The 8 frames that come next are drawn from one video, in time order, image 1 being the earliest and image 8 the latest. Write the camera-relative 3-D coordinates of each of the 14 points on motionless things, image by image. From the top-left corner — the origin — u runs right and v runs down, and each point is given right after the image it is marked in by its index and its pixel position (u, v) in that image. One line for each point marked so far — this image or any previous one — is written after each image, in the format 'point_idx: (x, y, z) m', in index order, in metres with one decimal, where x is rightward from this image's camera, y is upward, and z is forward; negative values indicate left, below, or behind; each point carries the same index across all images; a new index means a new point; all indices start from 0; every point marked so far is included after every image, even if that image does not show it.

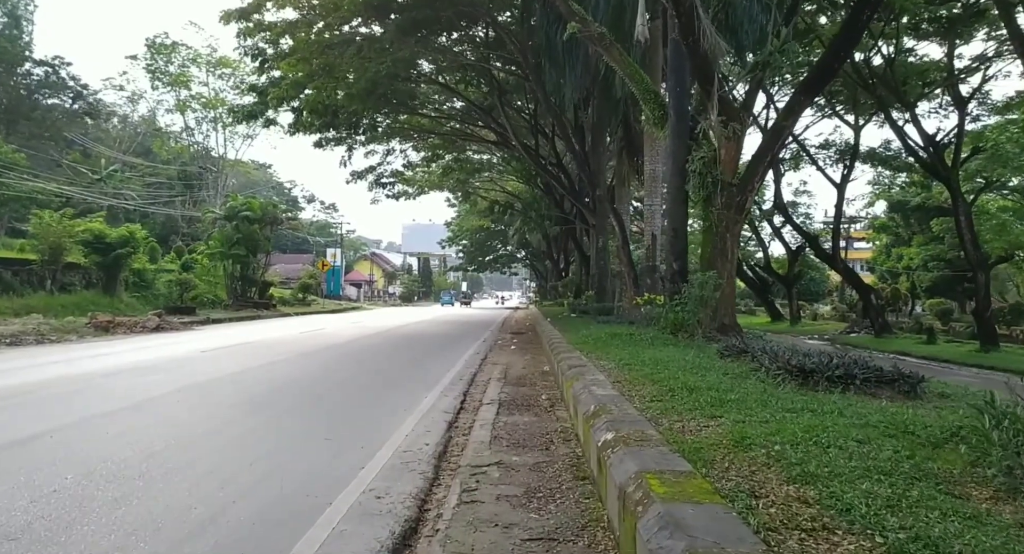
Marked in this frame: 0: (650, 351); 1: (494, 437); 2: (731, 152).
0: (+1.9, -1.0, +8.6) m
1: (-0.2, -1.4, +5.7) m
2: (+3.6, +2.0, +10.4) m
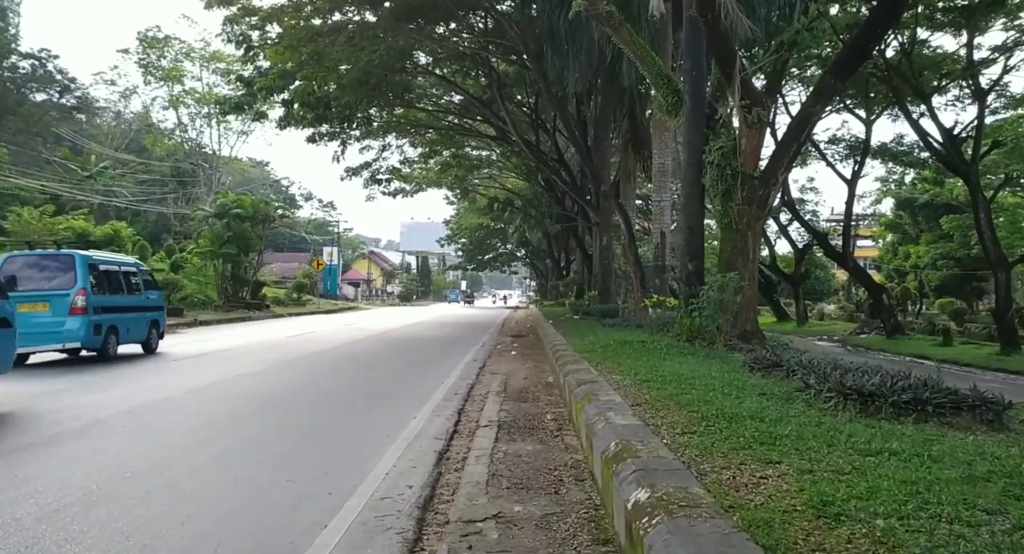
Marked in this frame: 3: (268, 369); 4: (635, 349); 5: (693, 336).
0: (+1.9, -1.0, +7.6) m
1: (-0.2, -1.5, +4.7) m
2: (+3.6, +2.0, +9.5) m
3: (-4.7, -1.6, +12.7) m
4: (+1.8, -1.0, +9.3) m
5: (+2.7, -0.9, +9.5) m
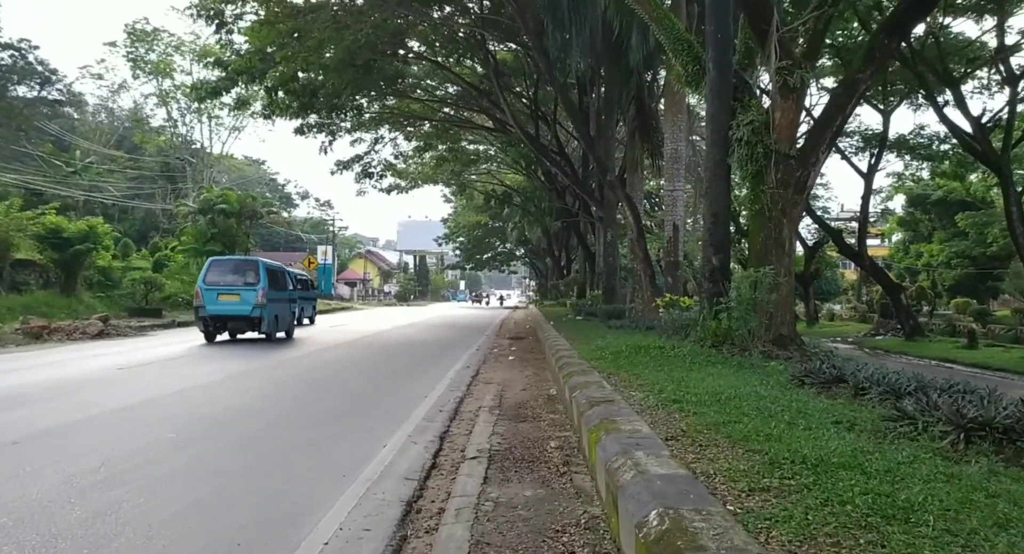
0: (+1.8, -1.0, +6.3) m
1: (-0.2, -1.4, +3.4) m
2: (+3.5, +2.1, +8.1) m
3: (-4.8, -1.6, +11.4) m
4: (+1.7, -1.0, +7.9) m
5: (+2.6, -0.8, +8.2) m
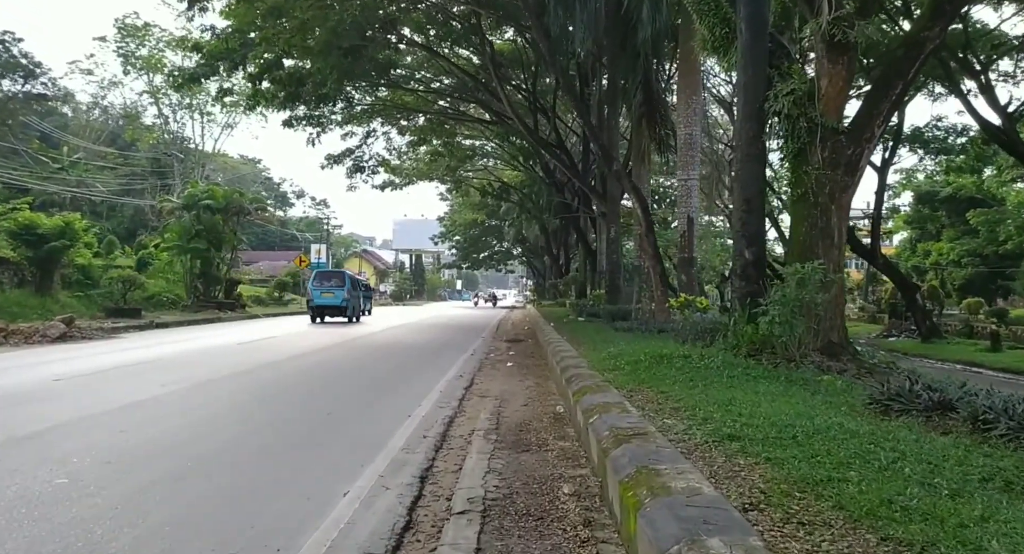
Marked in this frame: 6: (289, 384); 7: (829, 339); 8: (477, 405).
0: (+1.8, -0.9, +5.0) m
1: (-0.2, -1.4, +2.1) m
2: (+3.5, +2.1, +6.9) m
3: (-4.8, -1.5, +10.1) m
4: (+1.7, -0.9, +6.7) m
5: (+2.6, -0.8, +6.9) m
6: (-3.1, -1.5, +8.9) m
7: (+3.3, -0.6, +6.6) m
8: (-0.4, -1.5, +7.6) m
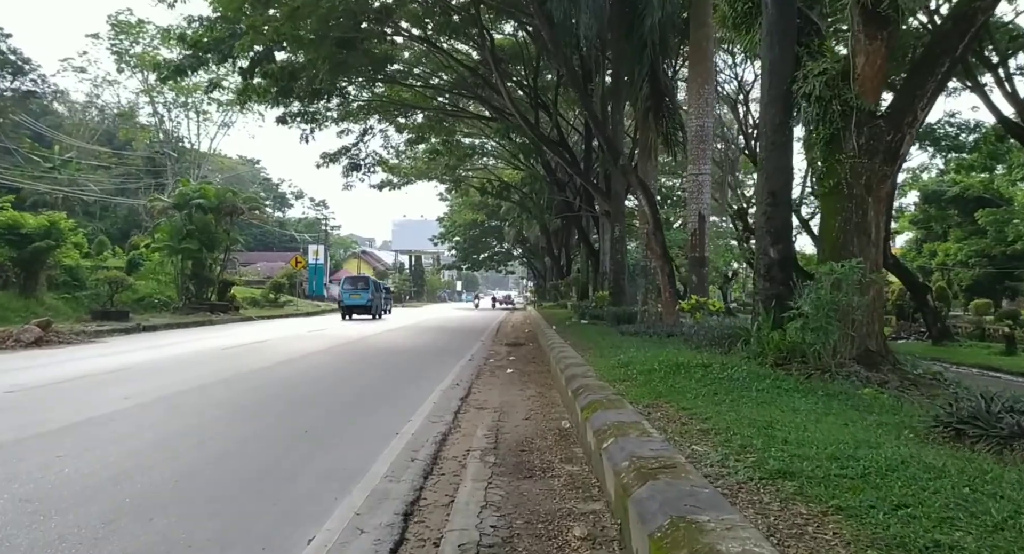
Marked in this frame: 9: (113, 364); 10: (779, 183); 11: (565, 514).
0: (+1.8, -0.9, +4.3) m
1: (-0.2, -1.4, +1.4) m
2: (+3.5, +2.1, +6.2) m
3: (-4.8, -1.6, +9.4) m
4: (+1.7, -1.0, +6.0) m
5: (+2.6, -0.8, +6.2) m
6: (-3.1, -1.6, +8.2) m
7: (+3.3, -0.6, +5.9) m
8: (-0.4, -1.5, +6.9) m
9: (-7.3, -1.6, +11.6) m
10: (+2.9, +1.0, +6.9) m
11: (+0.3, -1.4, +3.9) m
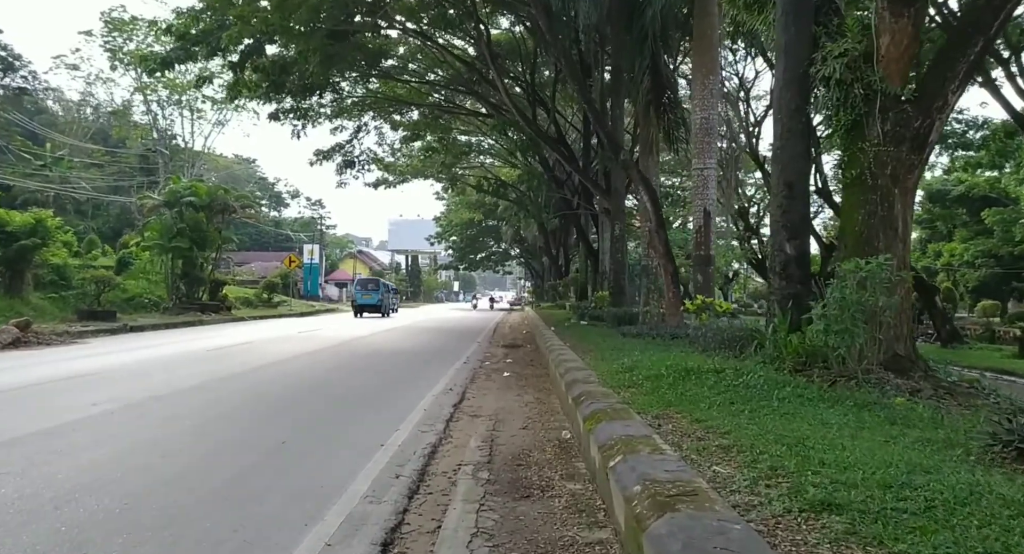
0: (+1.8, -0.9, +3.8) m
1: (-0.2, -1.3, +0.9) m
2: (+3.5, +2.1, +5.7) m
3: (-4.9, -1.5, +8.9) m
4: (+1.7, -0.9, +5.5) m
5: (+2.6, -0.8, +5.7) m
6: (-3.1, -1.5, +7.7) m
7: (+3.3, -0.6, +5.4) m
8: (-0.5, -1.5, +6.4) m
9: (-7.3, -1.6, +11.1) m
10: (+2.8, +1.0, +6.4) m
11: (+0.3, -1.4, +3.4) m
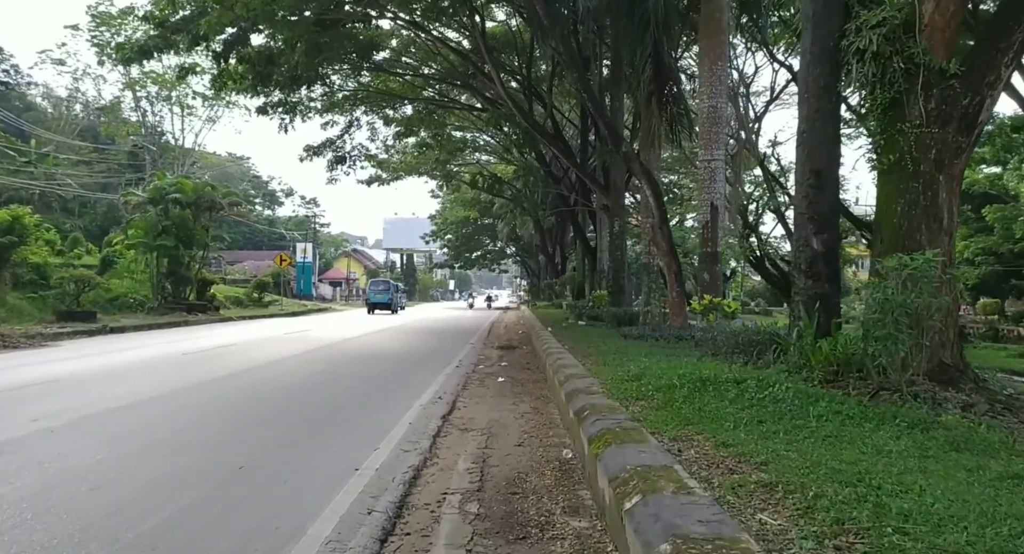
0: (+1.8, -0.9, +3.2) m
1: (-0.2, -1.3, +0.2) m
2: (+3.4, +2.1, +5.0) m
3: (-4.9, -1.5, +8.2) m
4: (+1.7, -0.9, +4.8) m
5: (+2.6, -0.7, +5.1) m
6: (-3.2, -1.5, +7.0) m
7: (+3.2, -0.6, +4.8) m
8: (-0.5, -1.5, +5.7) m
9: (-7.4, -1.6, +10.4) m
10: (+2.8, +1.0, +5.7) m
11: (+0.3, -1.4, +2.7) m
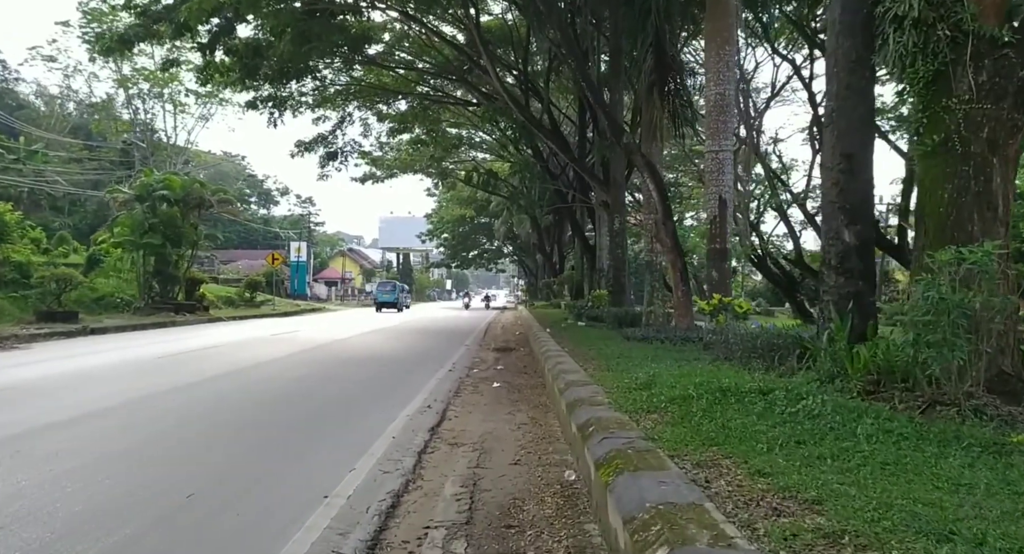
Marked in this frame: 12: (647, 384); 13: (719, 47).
0: (+1.7, -0.9, +2.5) m
1: (-0.2, -1.3, -0.4) m
2: (+3.4, +2.2, +4.4) m
3: (-5.0, -1.5, +7.5) m
4: (+1.6, -0.9, +4.2) m
5: (+2.5, -0.7, +4.5) m
6: (-3.3, -1.5, +6.3) m
7: (+3.2, -0.6, +4.2) m
8: (-0.5, -1.5, +5.1) m
9: (-7.5, -1.6, +9.7) m
10: (+2.8, +1.1, +5.1) m
11: (+0.2, -1.4, +2.1) m
12: (+1.2, -1.0, +5.8) m
13: (+3.2, +3.6, +10.0) m
